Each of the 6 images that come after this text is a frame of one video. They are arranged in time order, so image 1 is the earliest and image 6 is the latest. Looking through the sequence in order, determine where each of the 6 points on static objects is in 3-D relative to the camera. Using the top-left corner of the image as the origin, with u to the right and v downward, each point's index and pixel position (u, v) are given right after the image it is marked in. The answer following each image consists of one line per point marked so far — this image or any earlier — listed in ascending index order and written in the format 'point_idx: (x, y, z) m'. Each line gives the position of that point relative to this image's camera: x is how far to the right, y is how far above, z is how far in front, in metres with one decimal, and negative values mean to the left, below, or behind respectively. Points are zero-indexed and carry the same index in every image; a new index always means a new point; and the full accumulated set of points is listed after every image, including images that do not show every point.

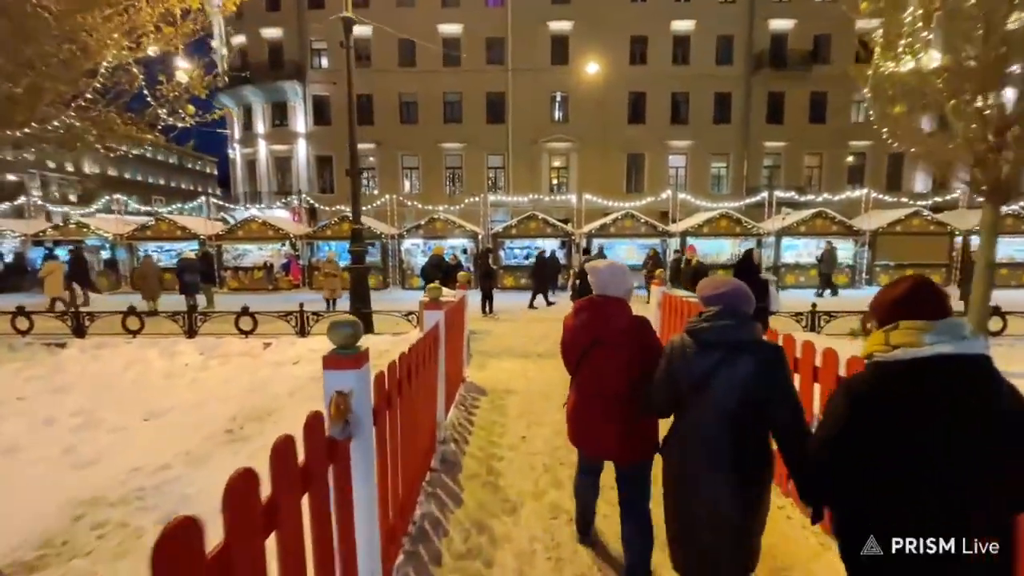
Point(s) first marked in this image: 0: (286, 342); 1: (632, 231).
0: (-3.9, -0.9, +7.5) m
1: (+5.5, +2.6, +19.7) m
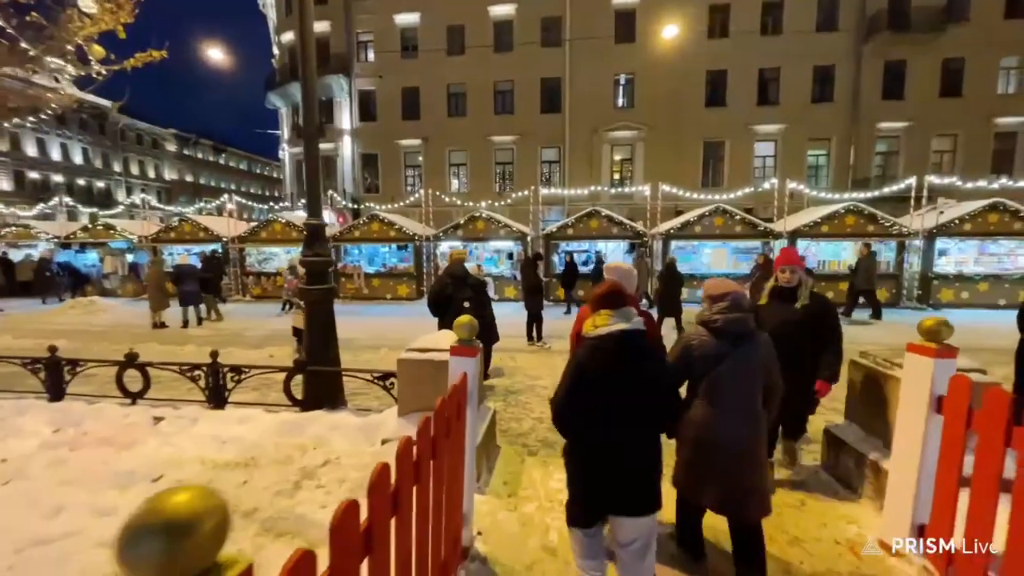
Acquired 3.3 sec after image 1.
0: (-3.3, -1.3, +4.4) m
1: (+7.5, +2.0, +15.5) m
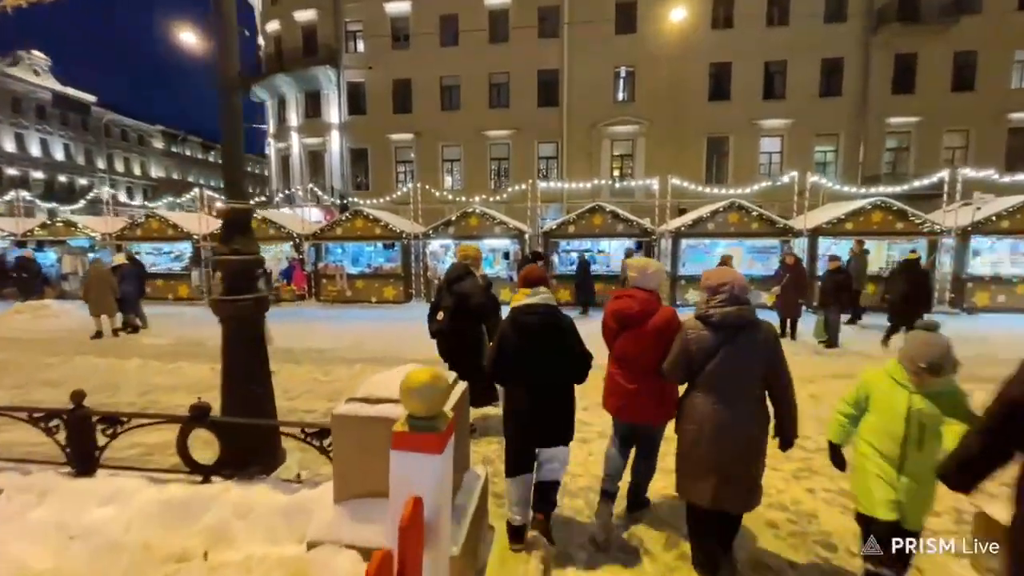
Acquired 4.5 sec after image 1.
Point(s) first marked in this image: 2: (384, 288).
0: (-3.3, -1.4, +3.0) m
1: (+7.4, +2.0, +14.2) m
2: (-4.9, 0.0, +16.6) m
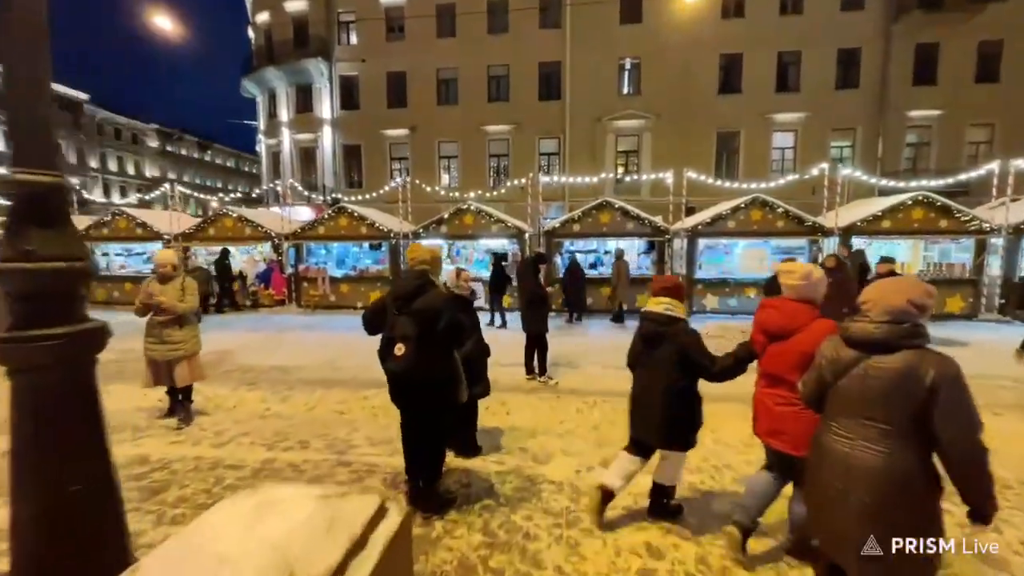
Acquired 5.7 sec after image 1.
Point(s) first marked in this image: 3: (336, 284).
0: (-3.4, -1.5, +1.6) m
1: (+7.4, +1.8, +12.7) m
2: (-4.9, -0.1, +15.2) m
3: (-6.2, +0.2, +15.4) m
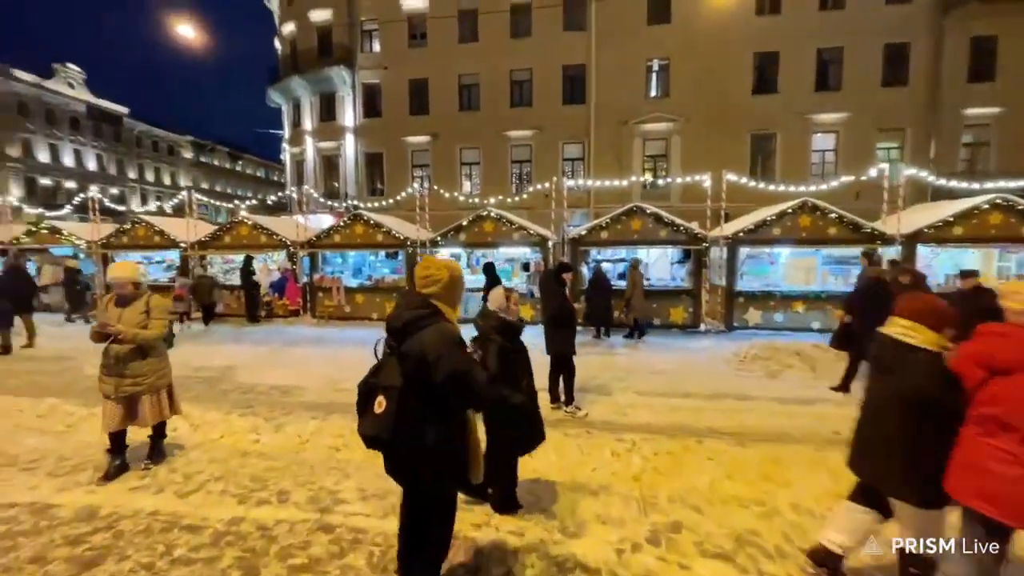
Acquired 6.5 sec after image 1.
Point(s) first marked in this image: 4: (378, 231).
0: (-3.4, -1.7, +0.8) m
1: (+8.0, +1.4, +11.5) m
2: (-4.2, -0.5, +14.5) m
3: (-5.5, -0.2, +14.8) m
4: (-4.4, +1.9, +14.2) m
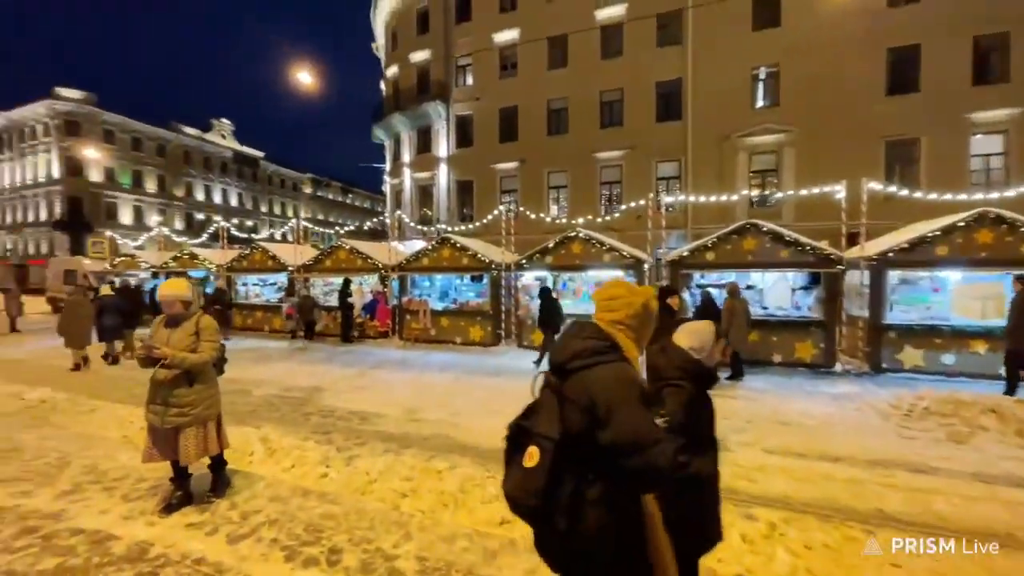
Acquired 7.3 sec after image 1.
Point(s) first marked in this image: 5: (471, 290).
0: (-3.2, -1.6, +0.6) m
1: (+10.0, +0.7, +9.0) m
2: (-1.4, -1.3, +14.2) m
3: (-2.6, -1.0, +14.8) m
4: (-1.6, +1.1, +14.1) m
5: (-1.4, -0.1, +14.6) m
